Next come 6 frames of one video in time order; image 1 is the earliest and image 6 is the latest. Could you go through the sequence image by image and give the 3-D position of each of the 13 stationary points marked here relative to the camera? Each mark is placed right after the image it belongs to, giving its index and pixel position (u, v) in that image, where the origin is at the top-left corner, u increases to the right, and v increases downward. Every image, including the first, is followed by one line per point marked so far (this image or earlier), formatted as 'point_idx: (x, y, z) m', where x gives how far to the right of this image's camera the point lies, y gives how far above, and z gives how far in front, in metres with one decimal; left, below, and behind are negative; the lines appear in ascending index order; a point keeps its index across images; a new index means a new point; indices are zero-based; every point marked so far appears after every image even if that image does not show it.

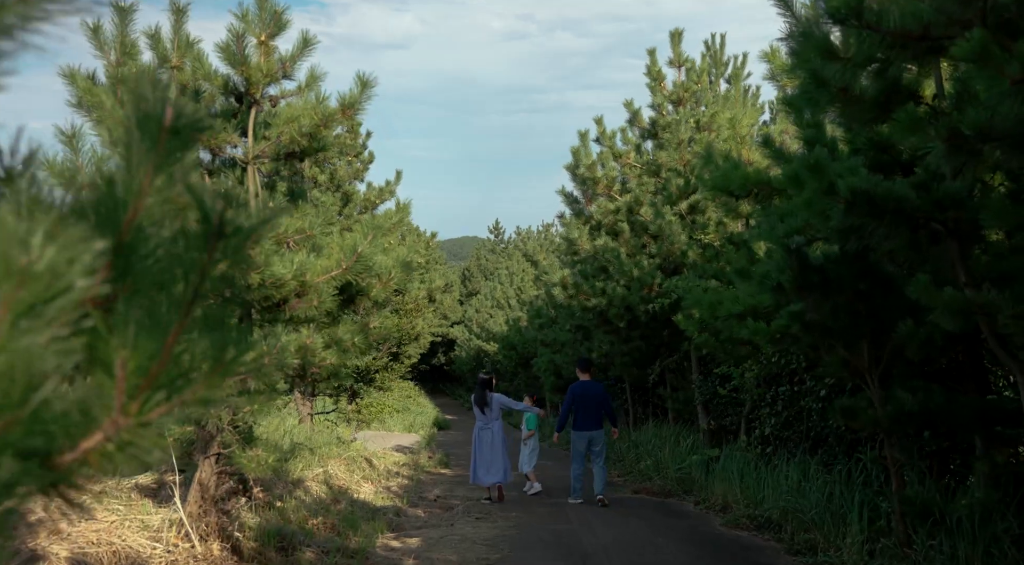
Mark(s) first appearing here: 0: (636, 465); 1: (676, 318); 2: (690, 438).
0: (+1.9, -2.8, +14.6) m
1: (+2.0, -0.4, +11.5) m
2: (+2.5, -2.2, +13.5) m
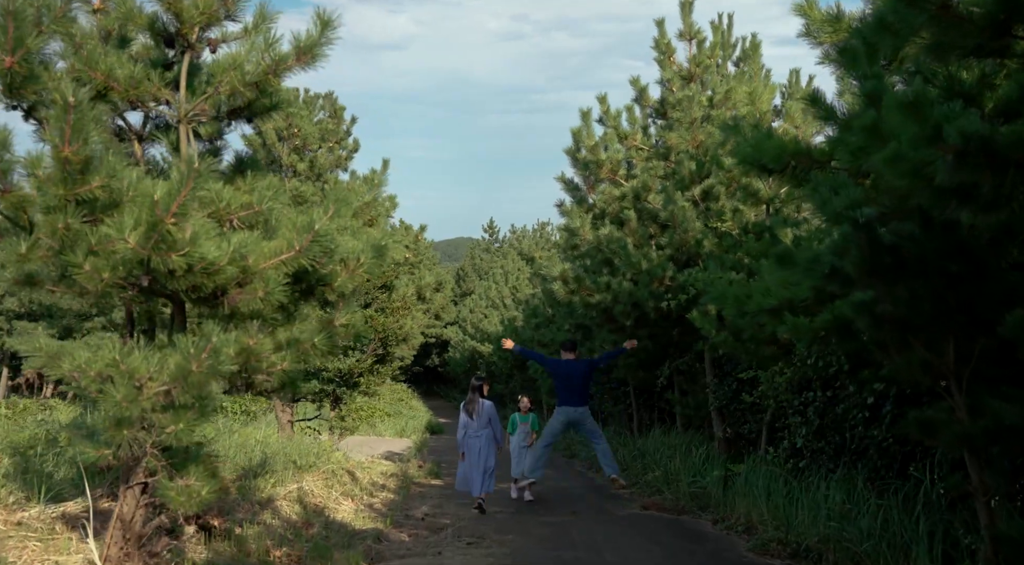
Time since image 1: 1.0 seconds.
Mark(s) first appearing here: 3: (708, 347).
0: (+1.8, -2.7, +13.4) m
1: (+1.9, -0.3, +10.3) m
2: (+2.4, -2.1, +12.4) m
3: (+2.3, -0.7, +11.2) m
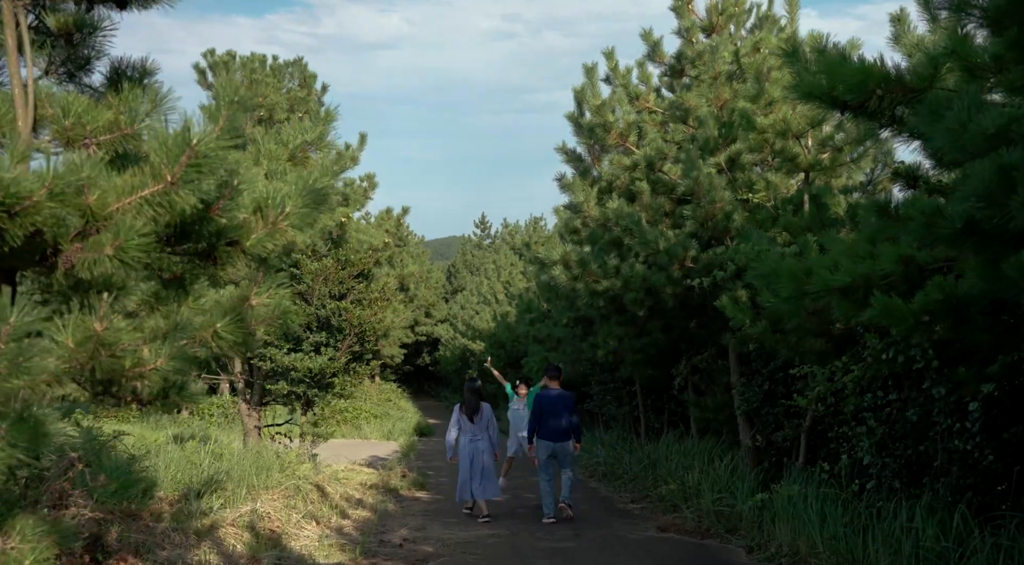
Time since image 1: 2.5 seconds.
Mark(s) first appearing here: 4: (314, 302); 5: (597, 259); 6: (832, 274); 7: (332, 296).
0: (+1.8, -2.5, +11.8) m
1: (+1.9, -0.2, +8.6) m
2: (+2.4, -1.9, +10.7) m
3: (+2.2, -0.6, +9.6) m
4: (-2.8, -0.3, +13.5) m
5: (+0.9, +0.3, +10.4) m
6: (+1.8, 0.0, +5.5) m
7: (-2.5, -0.2, +13.6) m
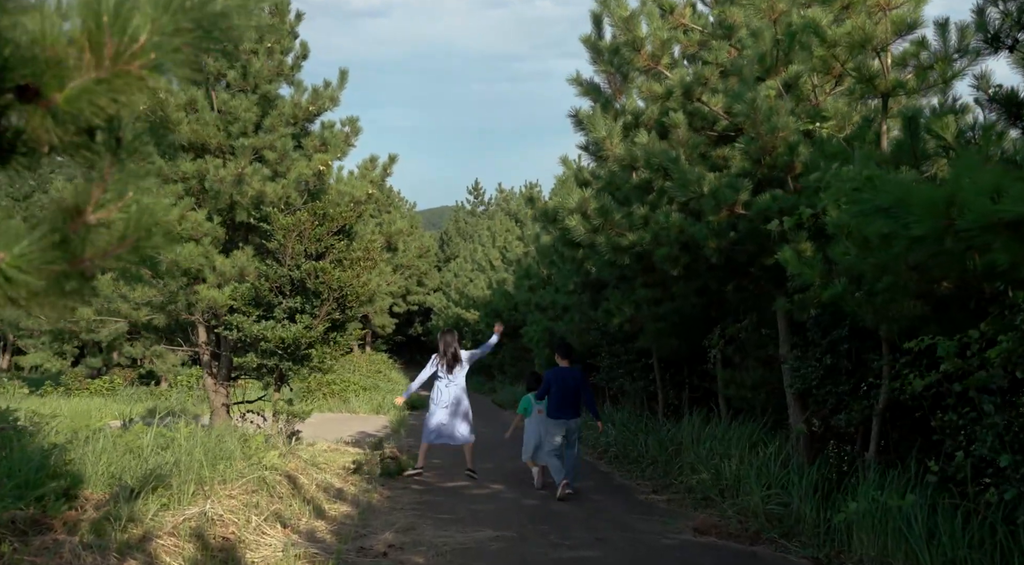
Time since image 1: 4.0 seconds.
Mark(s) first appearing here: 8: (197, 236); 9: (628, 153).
0: (+1.8, -2.1, +10.1) m
1: (+1.9, +0.2, +6.9) m
2: (+2.4, -1.5, +9.0) m
3: (+2.3, -0.2, +7.9) m
4: (-2.7, +0.2, +11.7) m
5: (+1.0, +0.7, +8.6) m
6: (+1.9, +0.3, +3.8) m
7: (-2.5, +0.3, +11.9) m
8: (-3.7, +0.5, +11.5) m
9: (+1.0, +1.1, +8.4) m
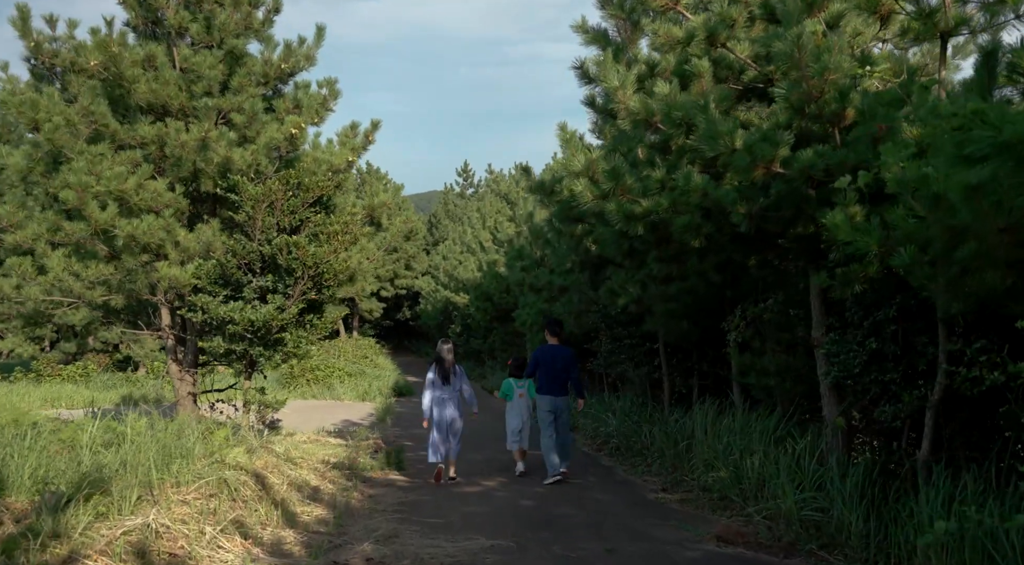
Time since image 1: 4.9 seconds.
0: (+1.8, -1.8, +9.1) m
1: (+1.9, +0.4, +5.9) m
2: (+2.4, -1.3, +8.0) m
3: (+2.2, 0.0, +6.8) m
4: (-2.8, +0.5, +10.6) m
5: (+0.9, +0.9, +7.6) m
6: (+2.0, +0.4, +2.8) m
7: (-2.5, +0.6, +10.8) m
8: (-3.8, +0.8, +10.4) m
9: (+1.0, +1.3, +7.3) m
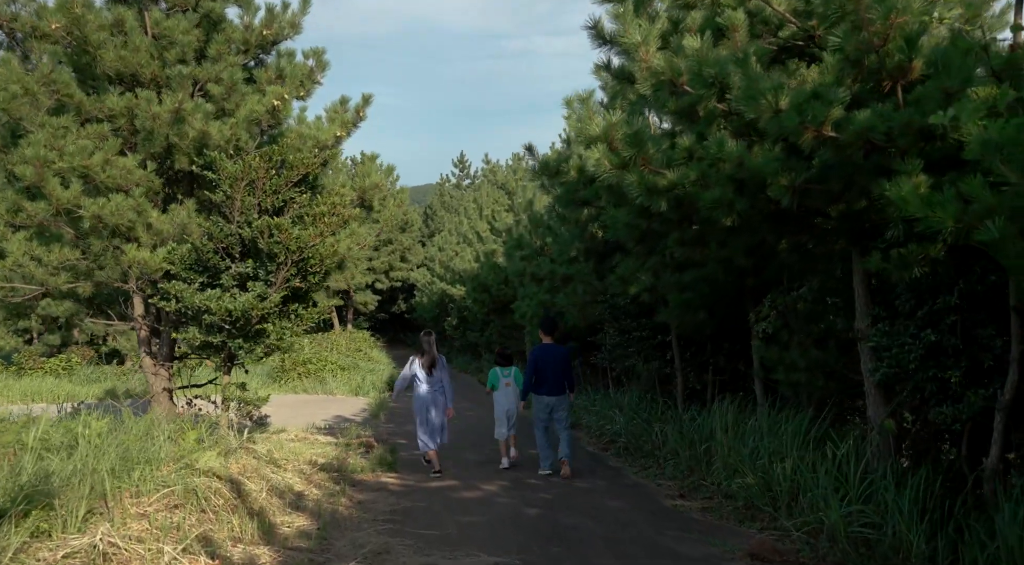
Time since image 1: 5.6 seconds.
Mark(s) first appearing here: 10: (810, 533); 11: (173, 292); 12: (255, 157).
0: (+1.8, -1.7, +8.2) m
1: (+2.0, +0.5, +5.0) m
2: (+2.4, -1.2, +7.1) m
3: (+2.3, +0.1, +5.9) m
4: (-2.7, +0.6, +9.7) m
5: (+1.0, +1.0, +6.7) m
6: (+2.0, +0.5, +1.9) m
7: (-2.5, +0.7, +9.9) m
8: (-3.8, +0.9, +9.5) m
9: (+1.0, +1.4, +6.5) m
10: (+2.0, -1.7, +6.5) m
11: (-3.3, -0.1, +9.4) m
12: (-2.5, +1.2, +9.7) m
